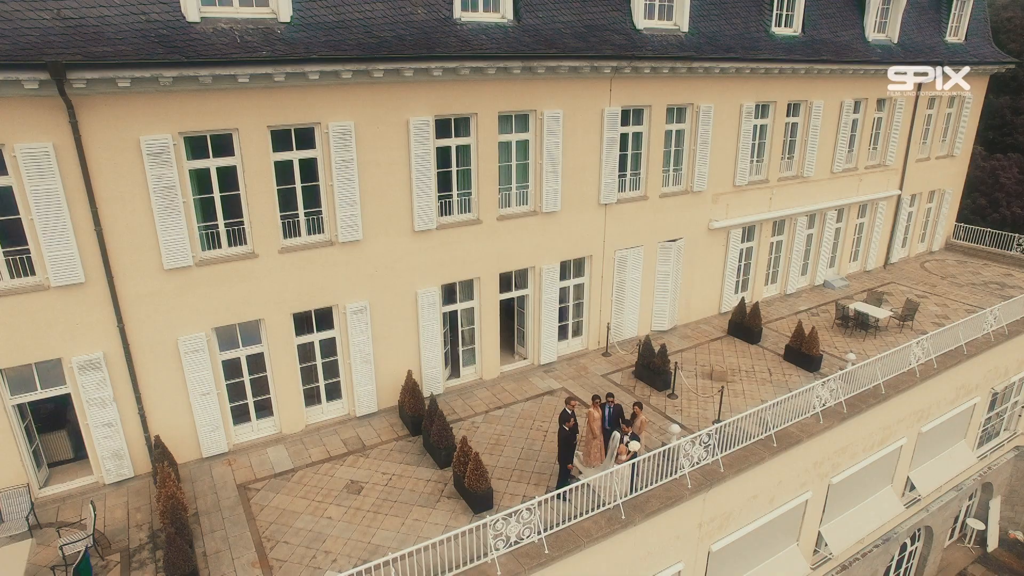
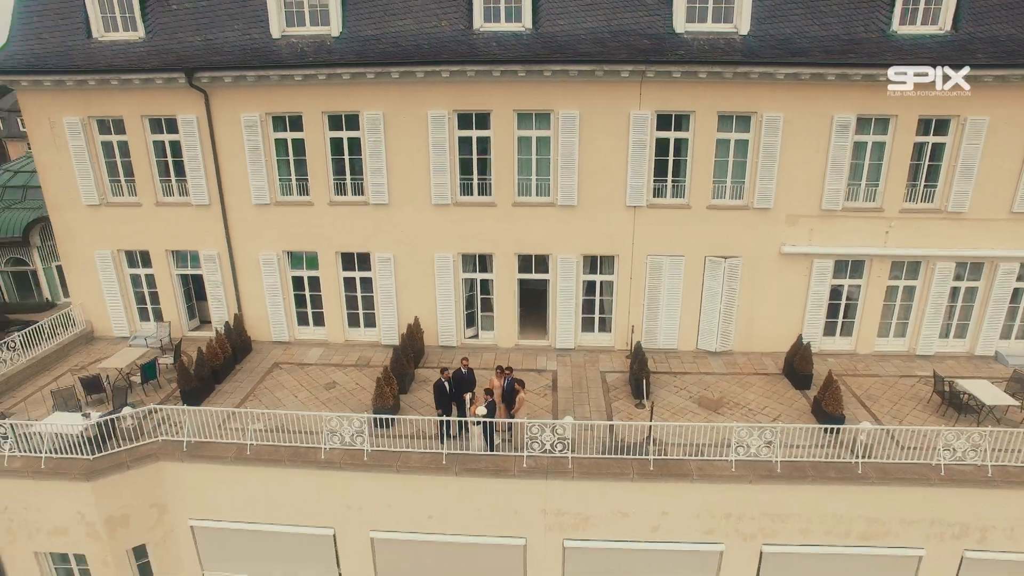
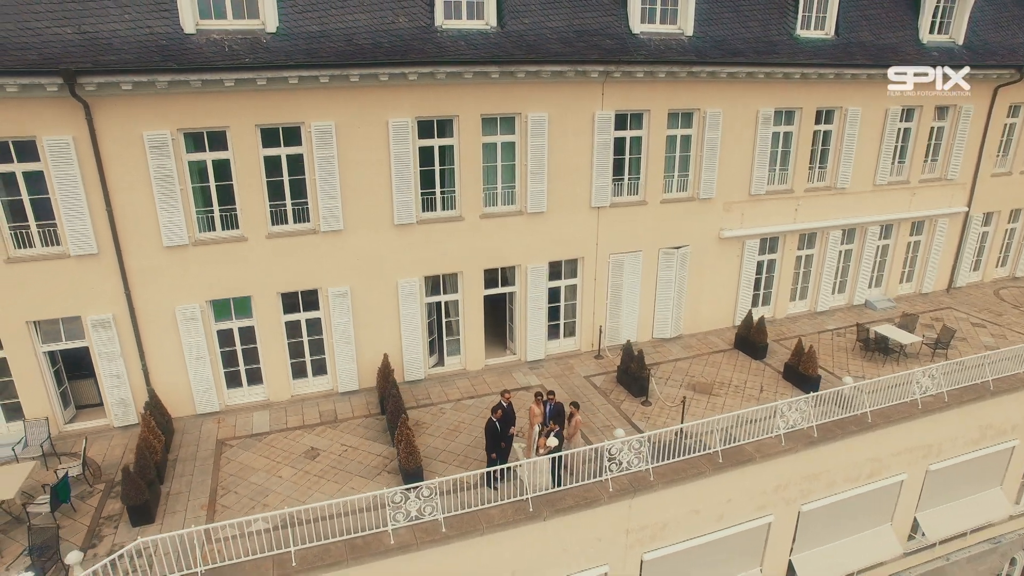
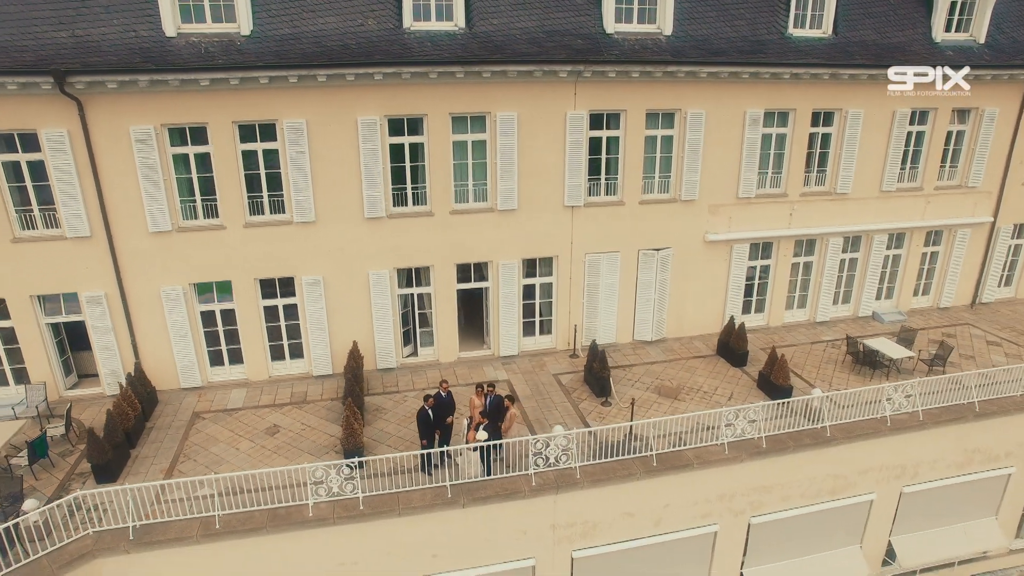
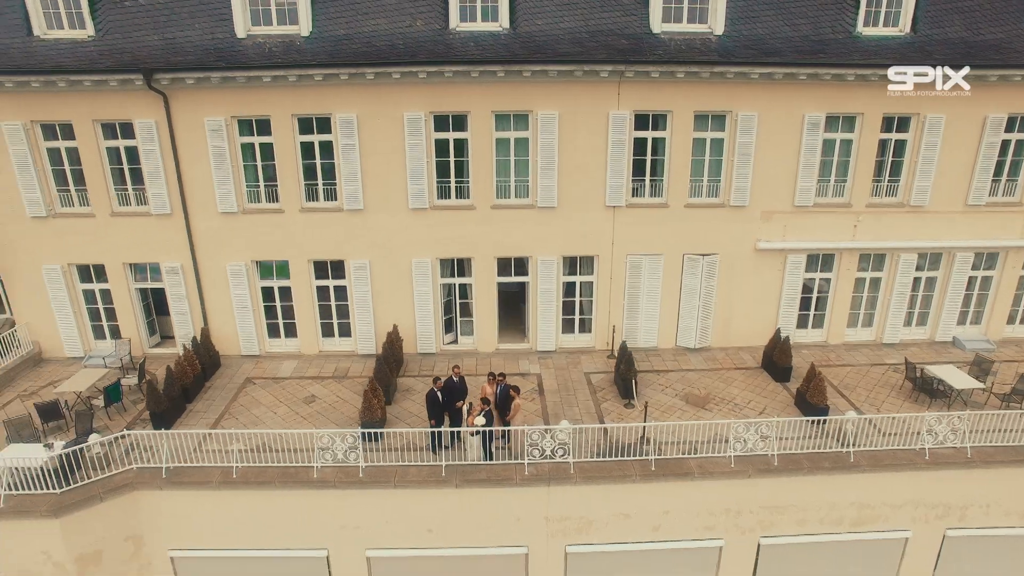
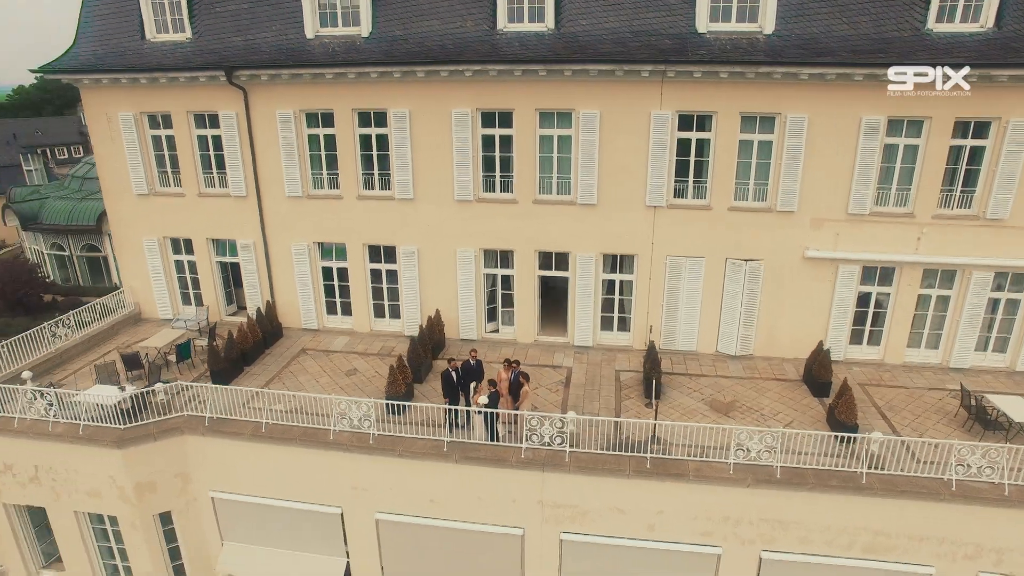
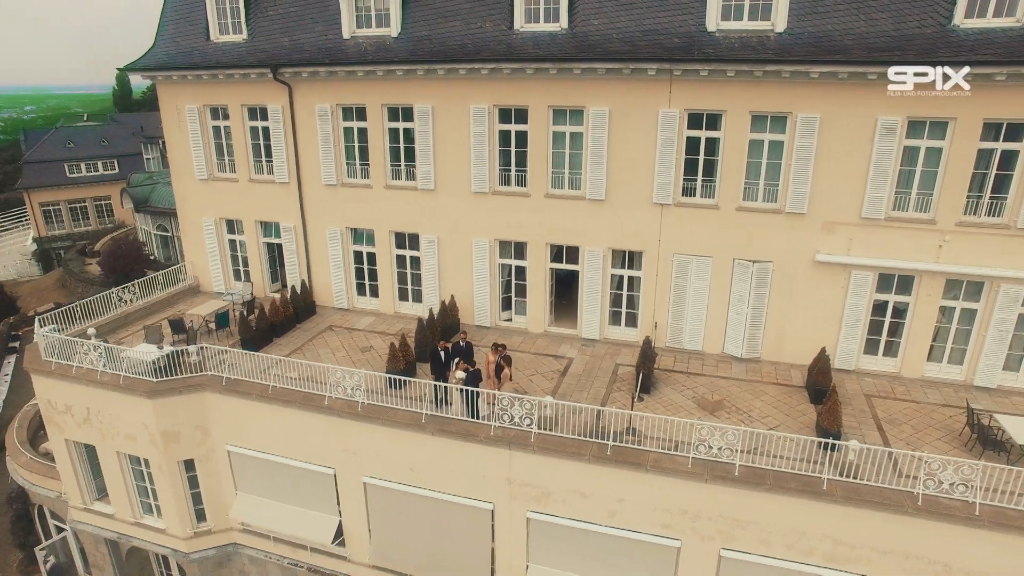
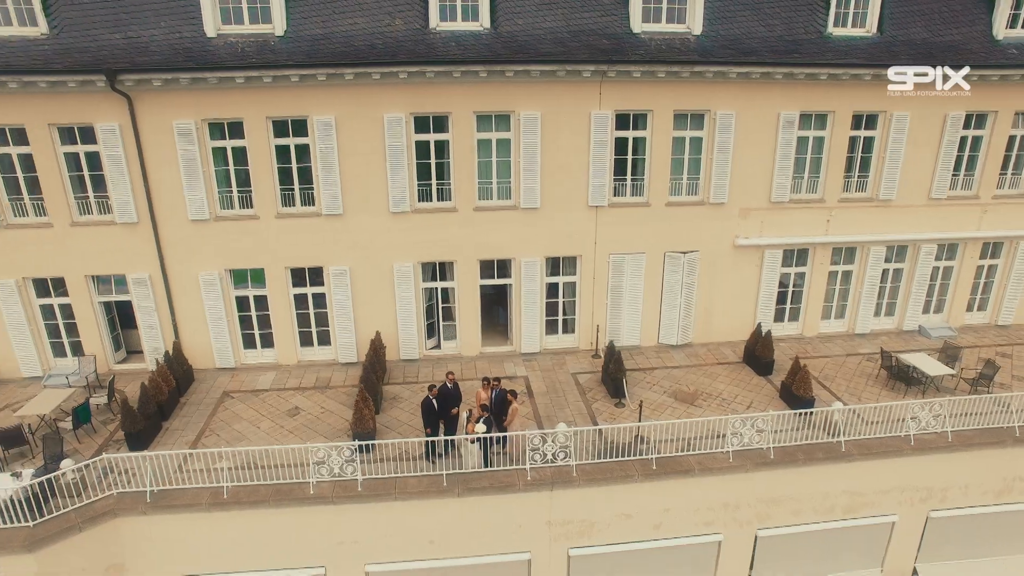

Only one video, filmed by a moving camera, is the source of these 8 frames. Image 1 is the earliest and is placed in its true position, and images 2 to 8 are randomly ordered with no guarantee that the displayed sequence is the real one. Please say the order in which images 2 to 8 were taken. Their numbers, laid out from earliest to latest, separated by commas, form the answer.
3, 4, 8, 5, 2, 6, 7
